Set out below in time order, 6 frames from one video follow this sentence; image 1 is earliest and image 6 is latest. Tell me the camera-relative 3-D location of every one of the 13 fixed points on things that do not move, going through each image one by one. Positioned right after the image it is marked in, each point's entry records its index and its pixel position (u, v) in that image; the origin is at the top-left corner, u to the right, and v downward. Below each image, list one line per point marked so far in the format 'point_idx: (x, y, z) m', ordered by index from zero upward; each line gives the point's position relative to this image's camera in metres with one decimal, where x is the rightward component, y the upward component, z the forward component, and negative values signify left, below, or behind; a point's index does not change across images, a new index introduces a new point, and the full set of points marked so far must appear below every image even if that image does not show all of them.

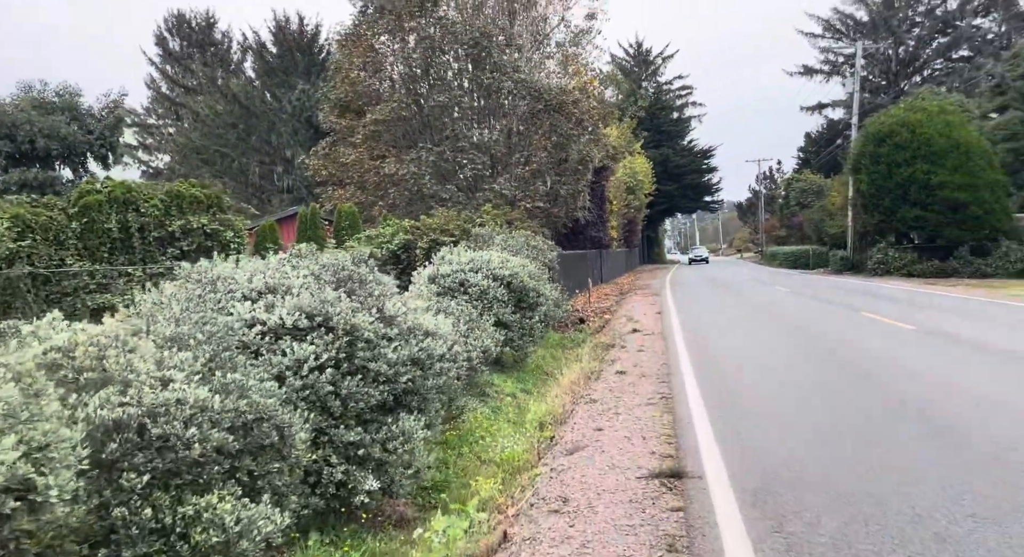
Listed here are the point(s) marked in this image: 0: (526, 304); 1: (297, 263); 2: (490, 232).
0: (+0.2, -0.4, +12.4) m
1: (-1.8, +0.1, +6.2) m
2: (-0.5, +1.1, +16.9) m
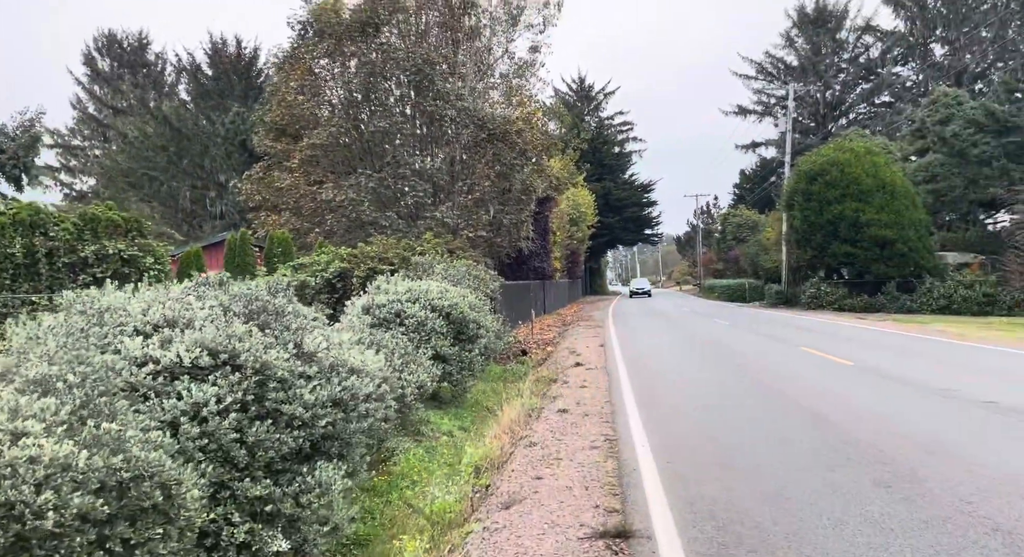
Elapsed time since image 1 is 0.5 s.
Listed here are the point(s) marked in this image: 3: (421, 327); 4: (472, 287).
0: (-0.7, -0.9, +11.9) m
1: (-2.3, -0.1, +5.6) m
2: (-1.8, +0.4, +16.4) m
3: (-1.3, -0.7, +11.1) m
4: (-0.8, -0.2, +15.8) m
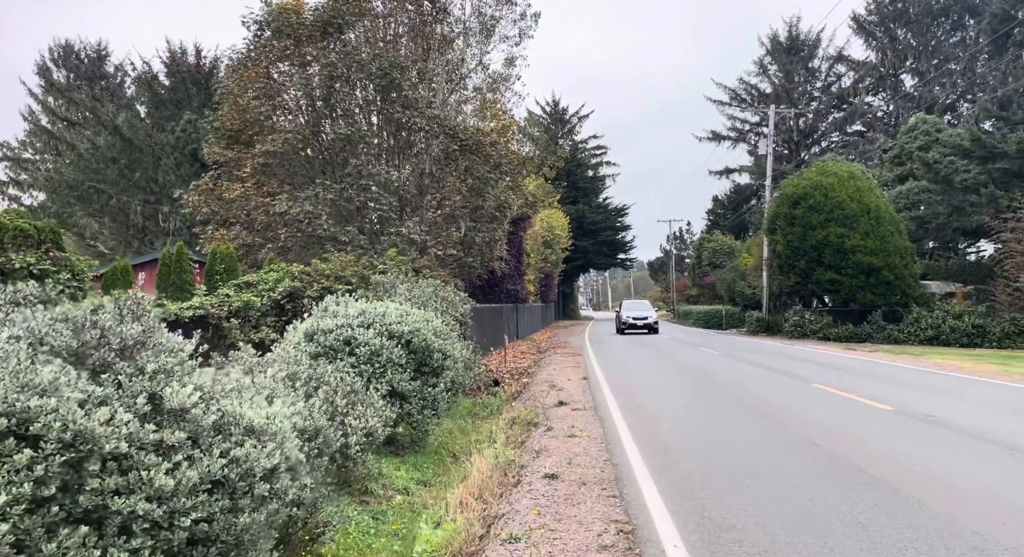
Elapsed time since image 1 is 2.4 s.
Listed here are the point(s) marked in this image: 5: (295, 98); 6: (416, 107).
0: (-1.1, -1.2, +10.1) m
1: (-2.4, -0.2, +3.8) m
2: (-2.3, 0.0, +14.5) m
3: (-1.7, -1.0, +9.3) m
4: (-1.4, -0.6, +14.1) m
5: (-5.6, +4.6, +19.4) m
6: (-2.5, +4.5, +19.5) m
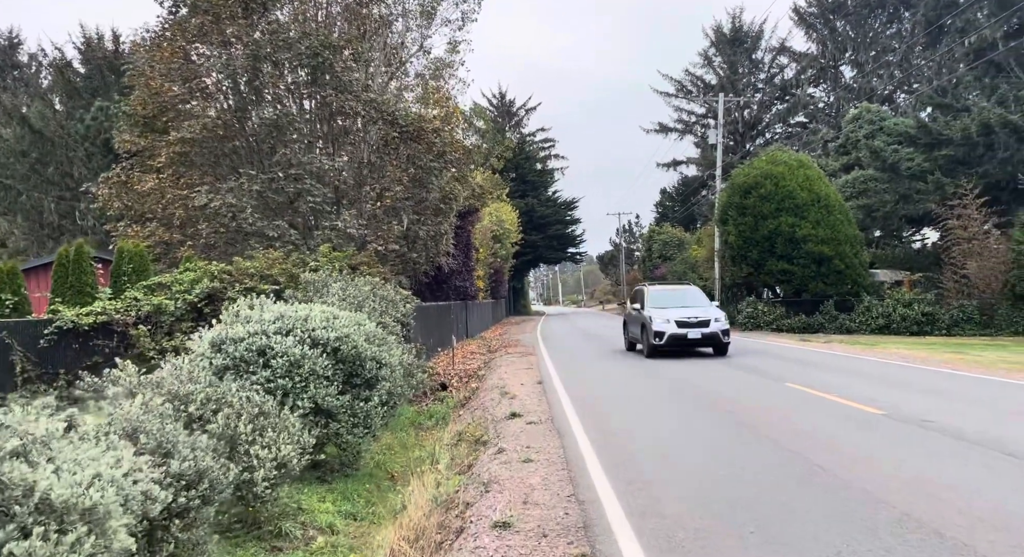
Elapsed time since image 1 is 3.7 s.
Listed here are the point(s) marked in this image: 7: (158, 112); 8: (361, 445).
0: (-1.7, -1.2, +8.7) m
1: (-2.6, -0.2, +2.3) m
2: (-3.2, 0.0, +13.1) m
3: (-2.3, -0.9, +7.9) m
4: (-2.3, -0.5, +12.7) m
5: (-6.9, +4.6, +17.7) m
6: (-3.8, +4.5, +18.0) m
7: (-8.6, +4.1, +18.6) m
8: (-1.8, -1.9, +8.7) m
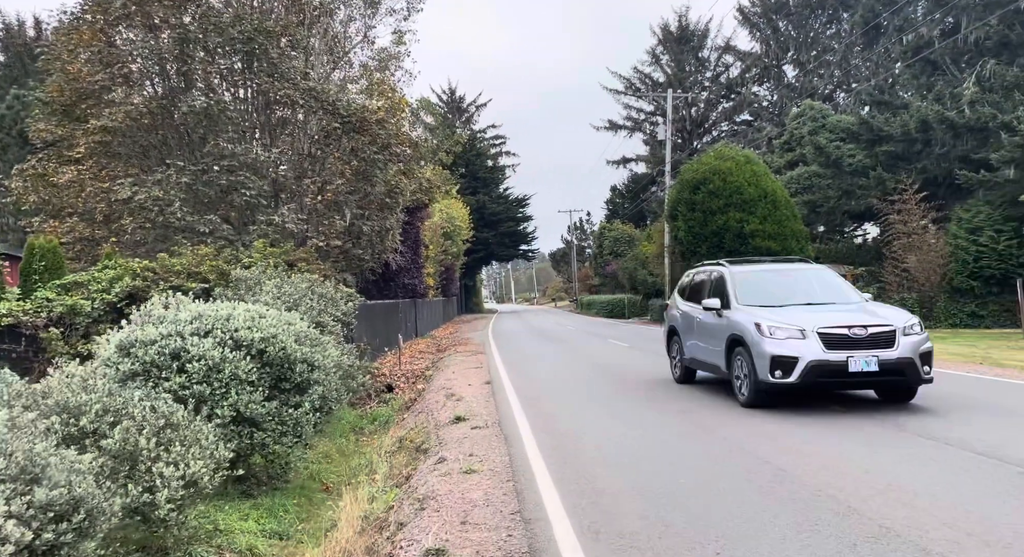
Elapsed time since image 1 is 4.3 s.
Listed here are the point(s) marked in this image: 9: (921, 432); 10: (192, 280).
0: (-2.3, -1.1, +8.0) m
1: (-2.8, -0.2, +1.6) m
2: (-4.1, +0.1, +12.3) m
3: (-2.8, -0.9, +7.1) m
4: (-3.1, -0.5, +11.9) m
5: (-8.1, +4.7, +16.6) m
6: (-5.1, +4.6, +17.1) m
7: (-9.8, +4.1, +17.4) m
8: (-2.3, -1.8, +7.9) m
9: (+4.0, -1.5, +7.3) m
10: (-5.3, 0.0, +12.4) m
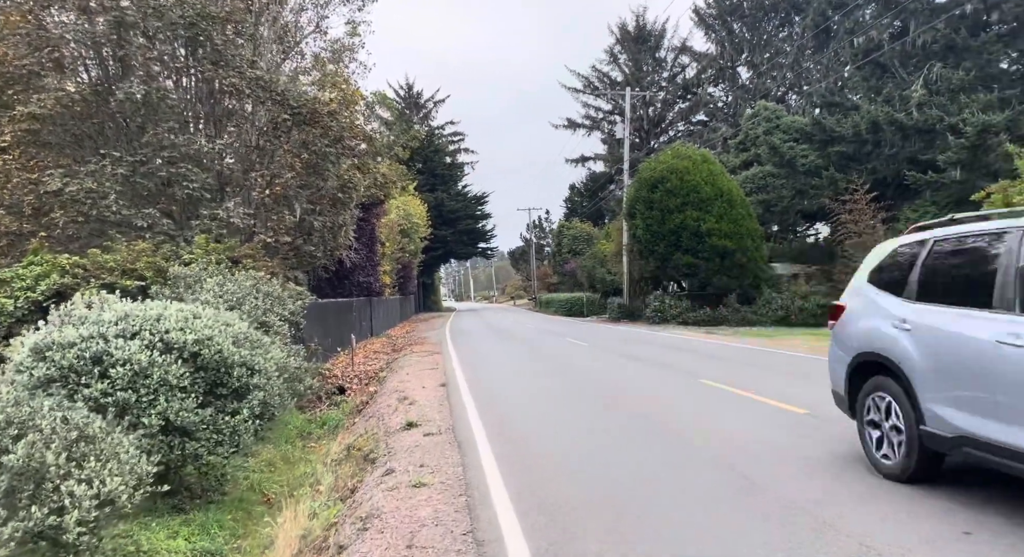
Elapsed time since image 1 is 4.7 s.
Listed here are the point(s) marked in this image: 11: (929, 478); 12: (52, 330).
0: (-2.8, -1.1, +7.4) m
1: (-2.9, -0.2, +1.0) m
2: (-4.8, +0.1, +11.6) m
3: (-3.2, -0.9, +6.5) m
4: (-3.8, -0.4, +11.3) m
5: (-9.0, +4.7, +15.7) m
6: (-6.0, +4.6, +16.4) m
7: (-10.8, +4.1, +16.4) m
8: (-2.8, -1.8, +7.4) m
9: (+3.6, -1.4, +7.0) m
10: (-5.9, 0.0, +11.7) m
11: (+3.2, -1.5, +5.8) m
12: (-4.0, -0.5, +6.7) m
